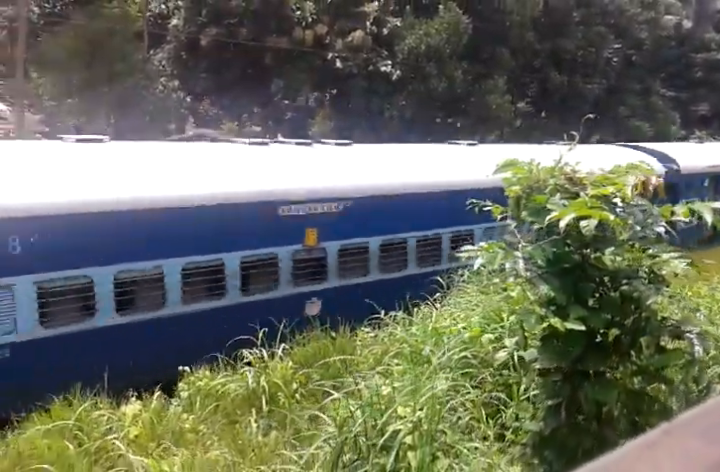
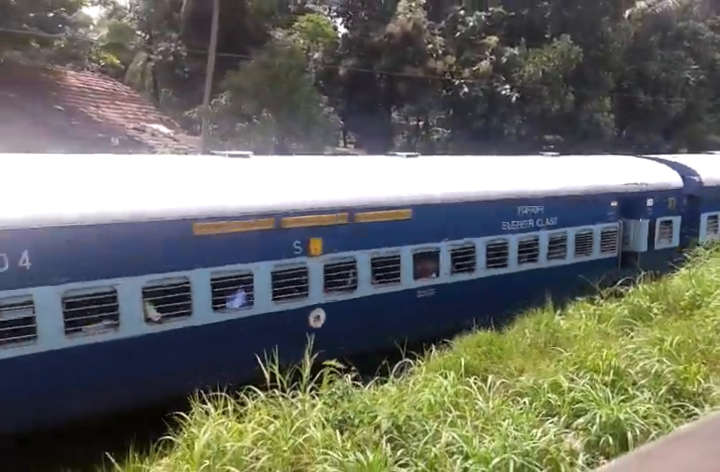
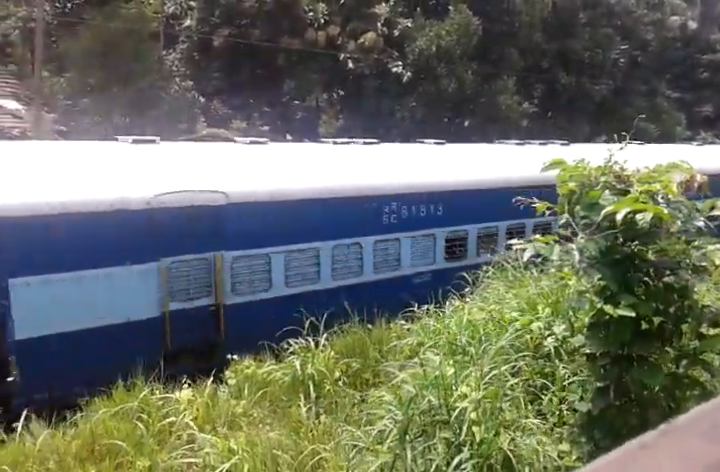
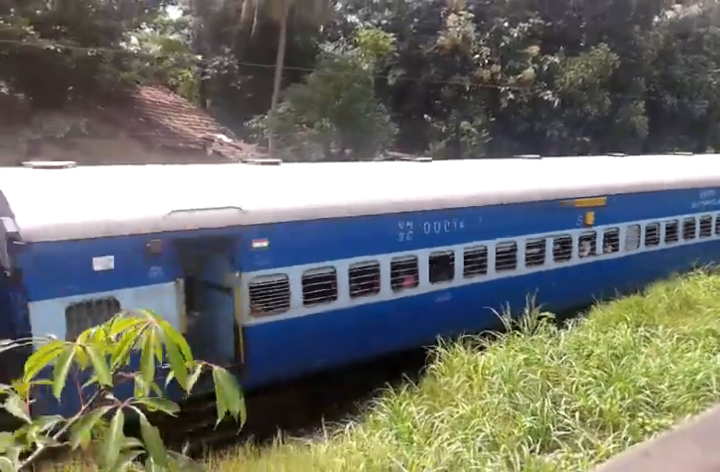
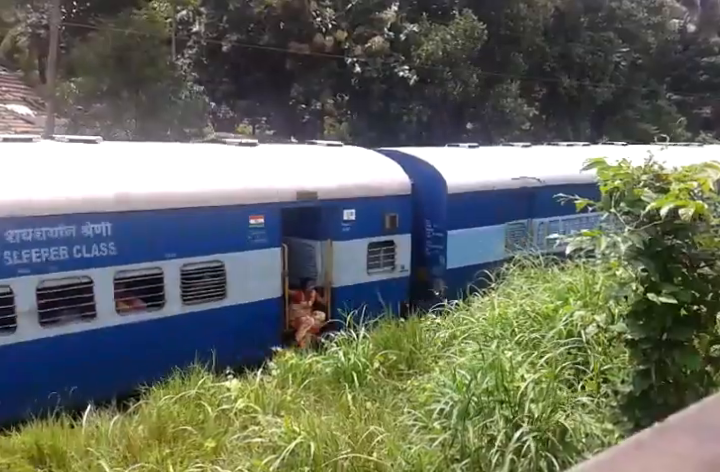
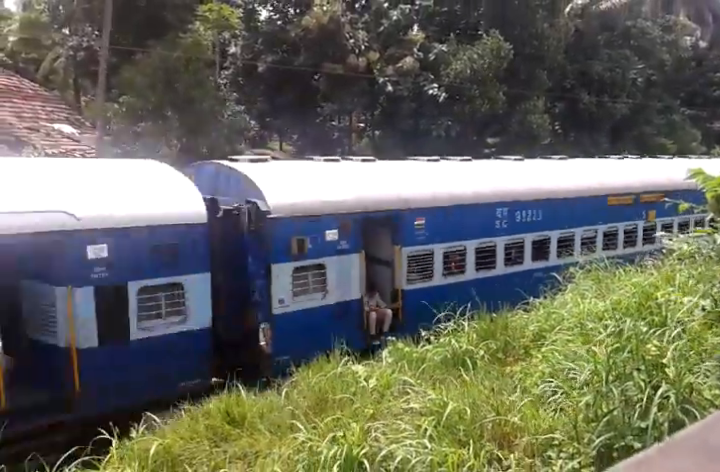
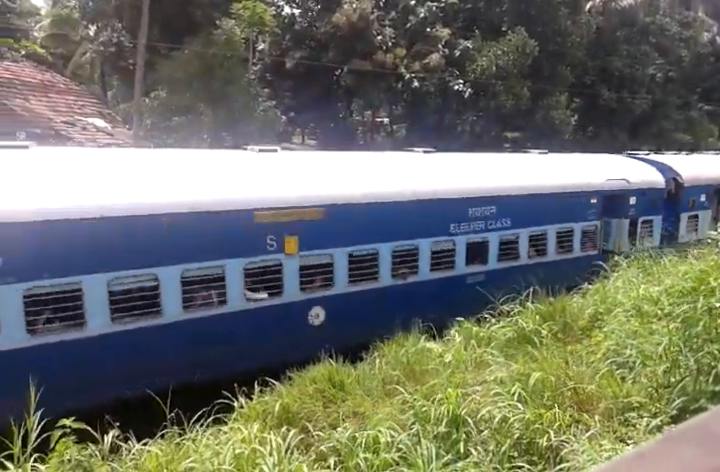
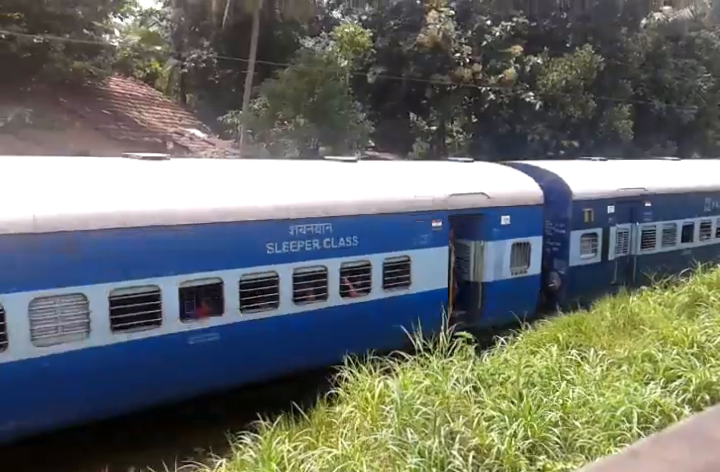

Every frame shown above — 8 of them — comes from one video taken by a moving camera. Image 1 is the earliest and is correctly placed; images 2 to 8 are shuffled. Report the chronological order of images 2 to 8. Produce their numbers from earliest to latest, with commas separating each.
3, 5, 6, 7, 2, 8, 4
